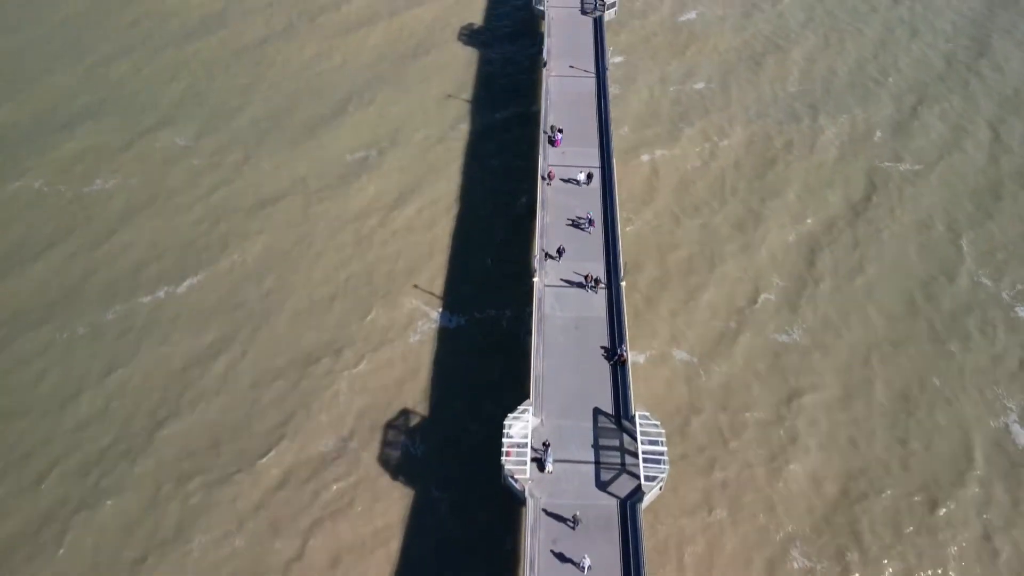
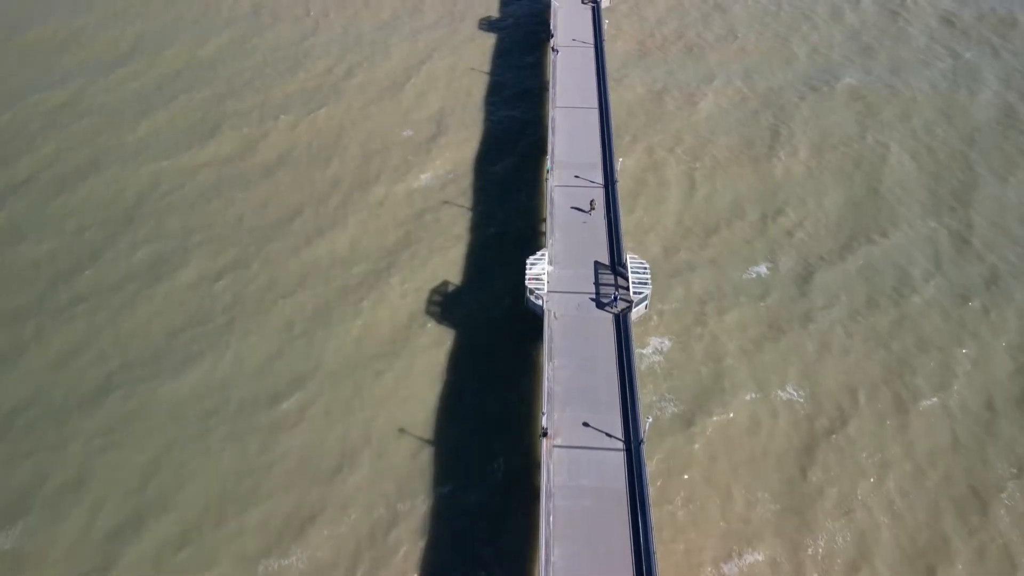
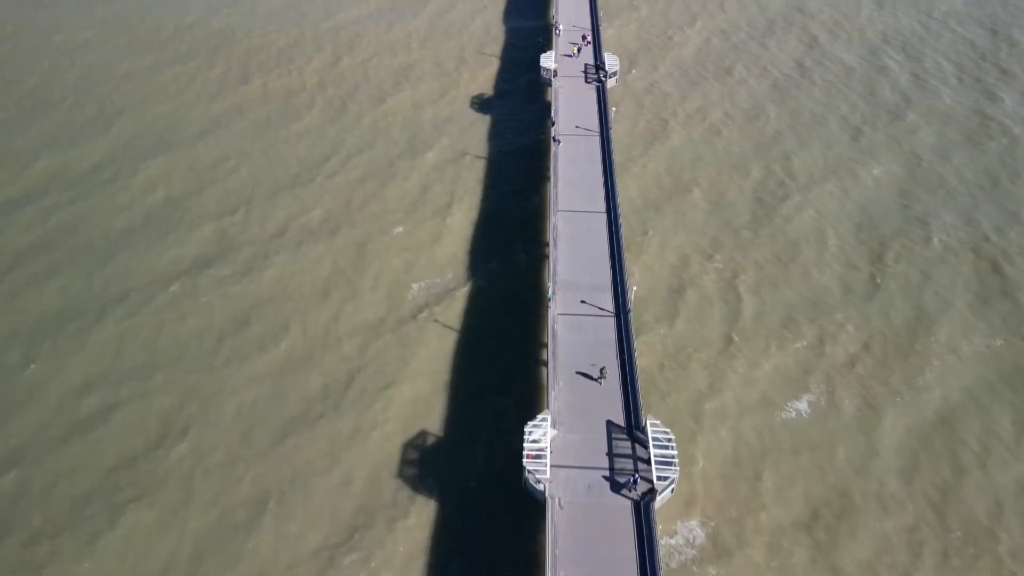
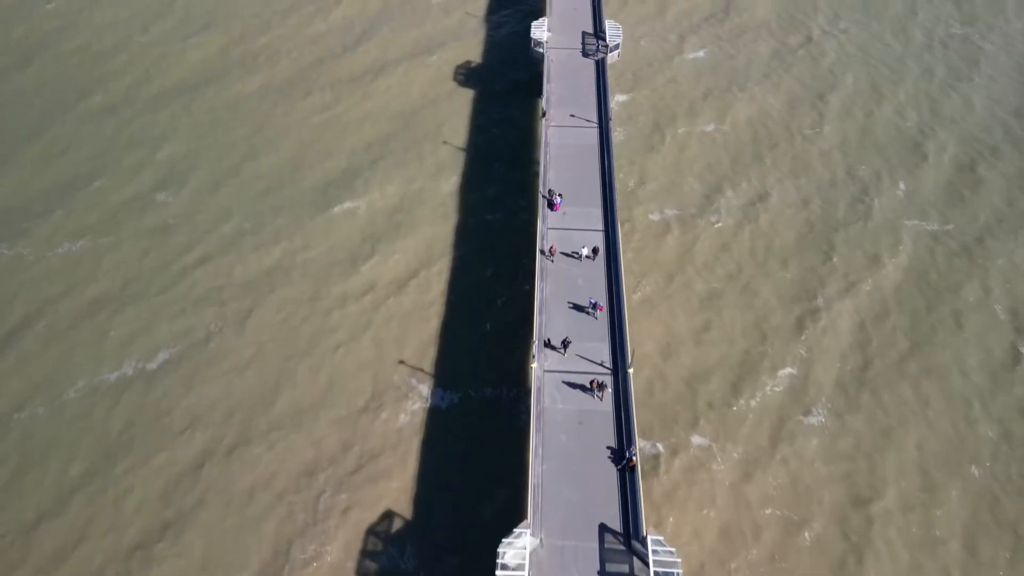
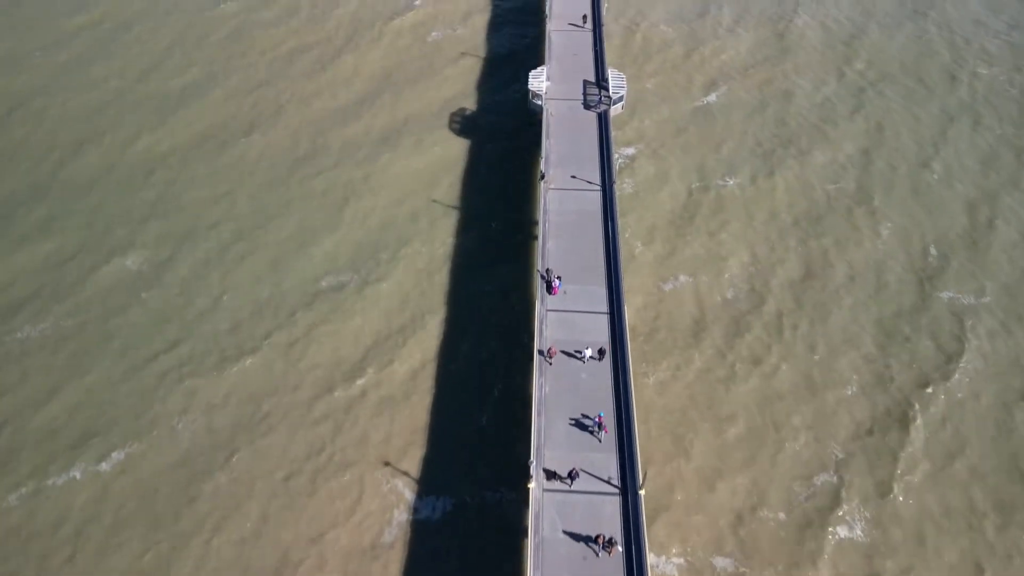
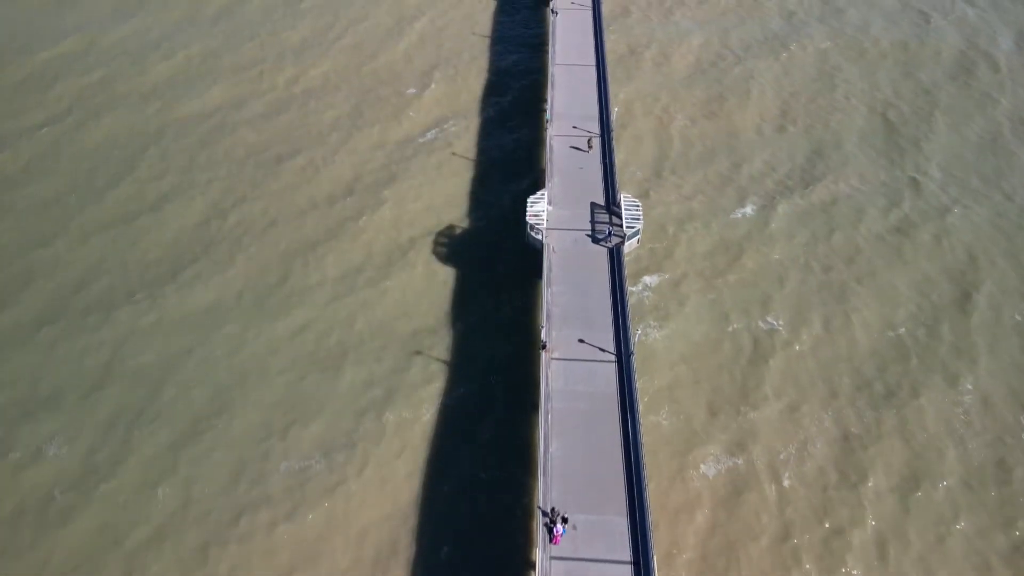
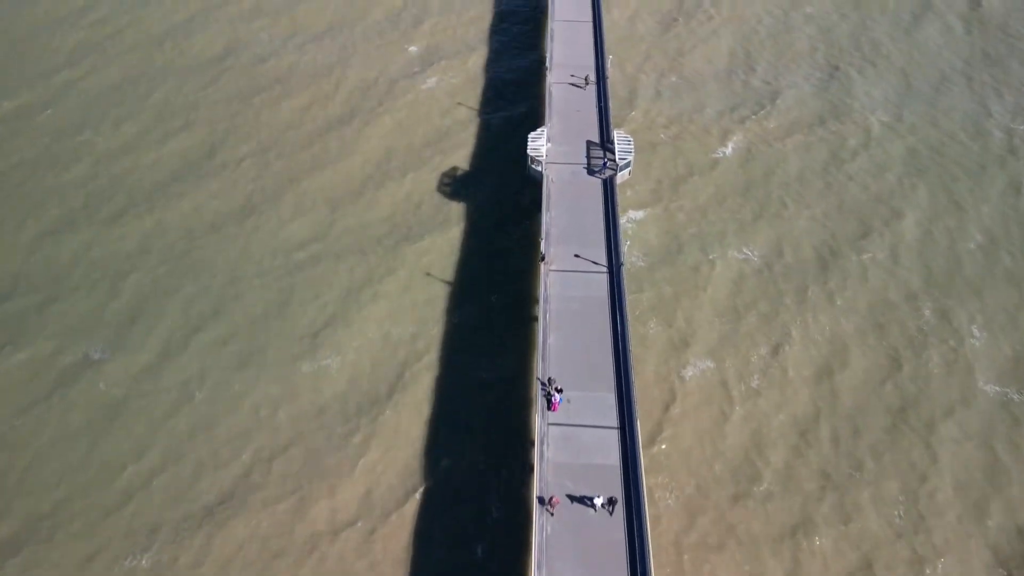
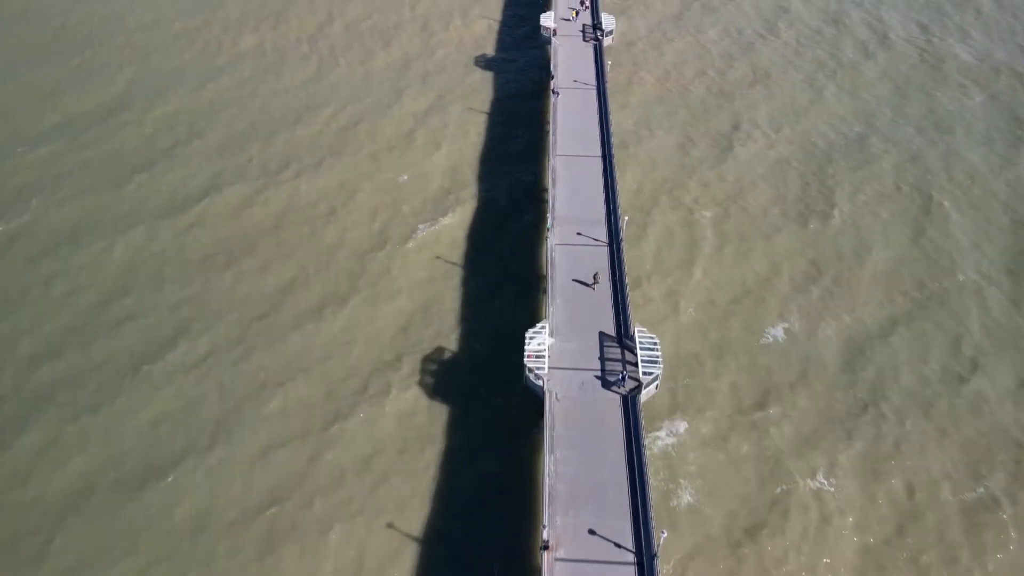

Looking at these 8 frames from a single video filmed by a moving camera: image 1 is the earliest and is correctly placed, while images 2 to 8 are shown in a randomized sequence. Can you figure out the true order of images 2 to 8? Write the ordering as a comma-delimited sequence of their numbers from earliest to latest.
4, 5, 7, 6, 2, 8, 3
